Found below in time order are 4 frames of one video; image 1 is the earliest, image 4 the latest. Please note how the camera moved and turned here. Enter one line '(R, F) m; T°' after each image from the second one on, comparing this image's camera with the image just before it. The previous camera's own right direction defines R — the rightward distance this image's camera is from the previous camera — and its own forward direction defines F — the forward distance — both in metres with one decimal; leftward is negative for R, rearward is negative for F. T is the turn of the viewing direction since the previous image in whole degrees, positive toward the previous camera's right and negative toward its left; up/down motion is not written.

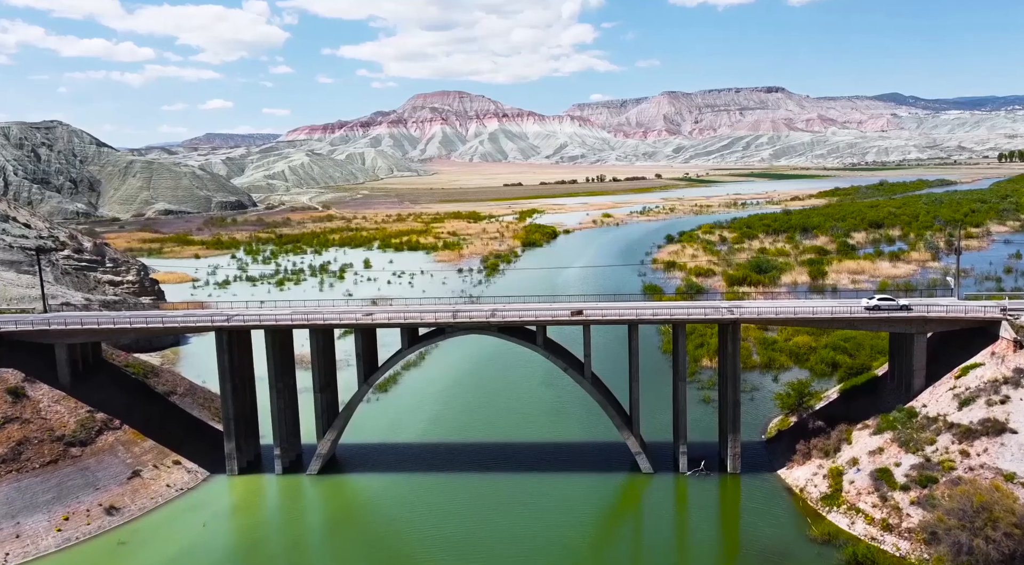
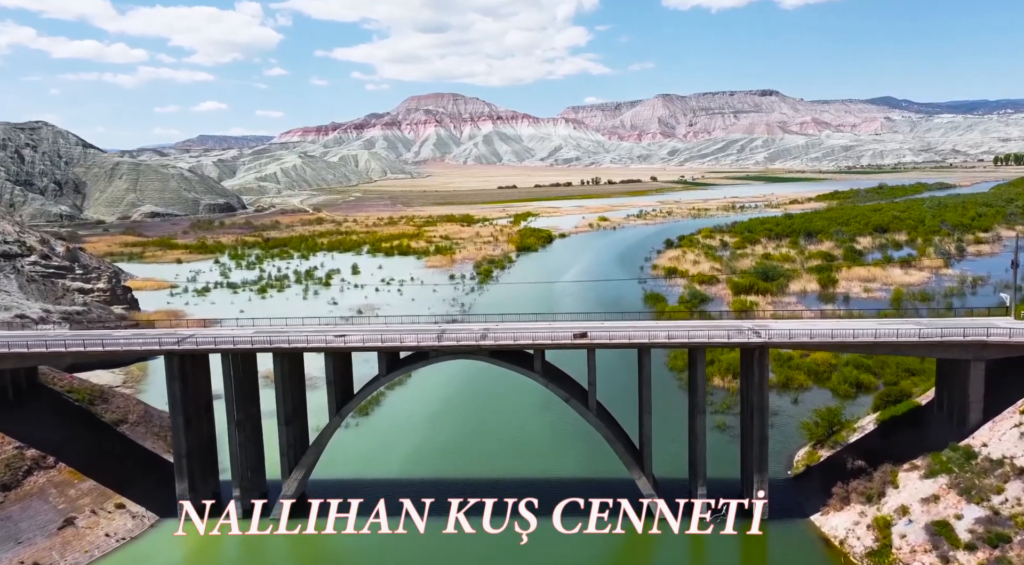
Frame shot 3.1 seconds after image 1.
(0.0, +2.3) m; 0°
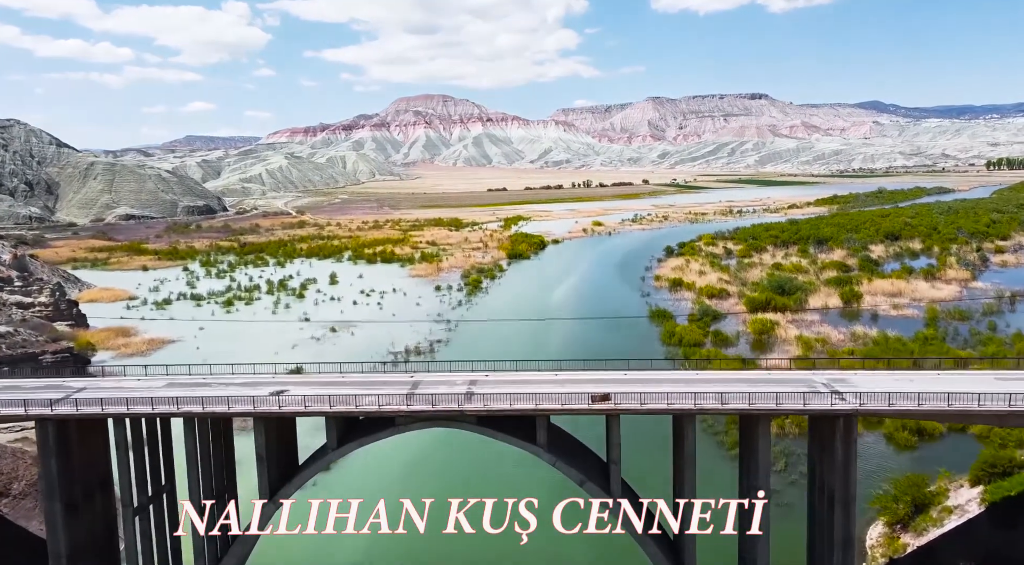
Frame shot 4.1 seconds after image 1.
(-0.1, +4.0) m; +1°
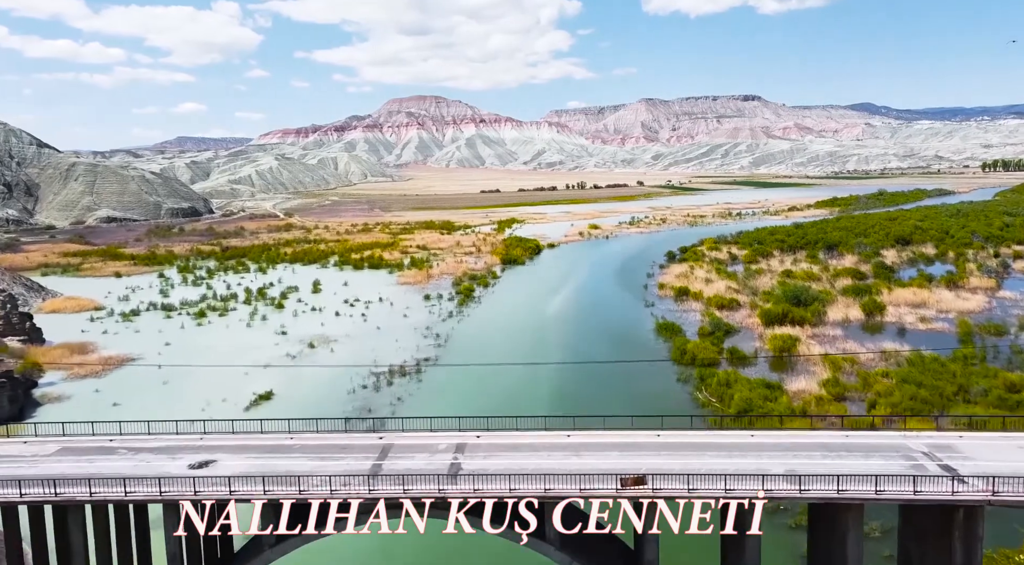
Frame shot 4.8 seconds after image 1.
(-0.1, +2.9) m; +1°
